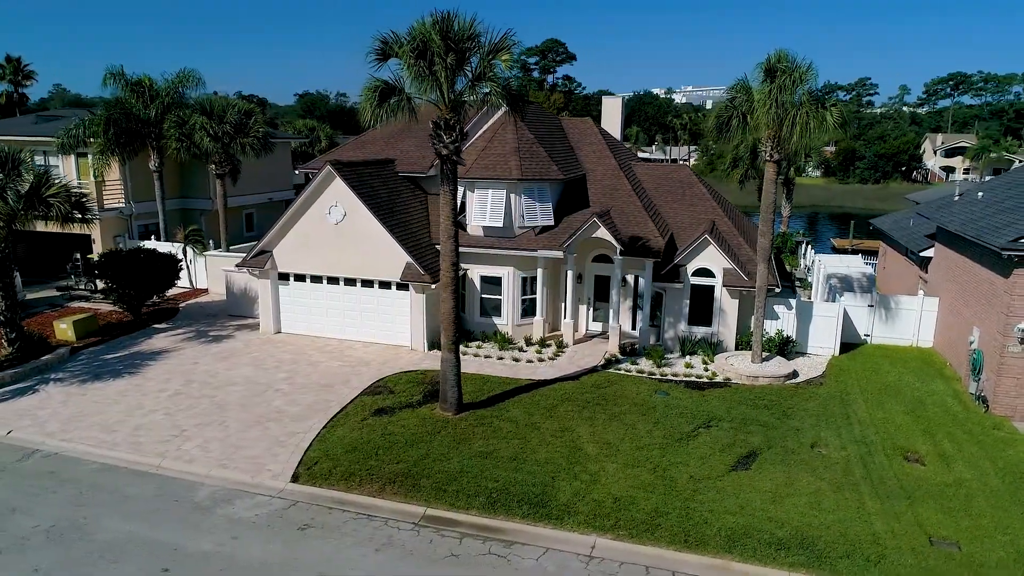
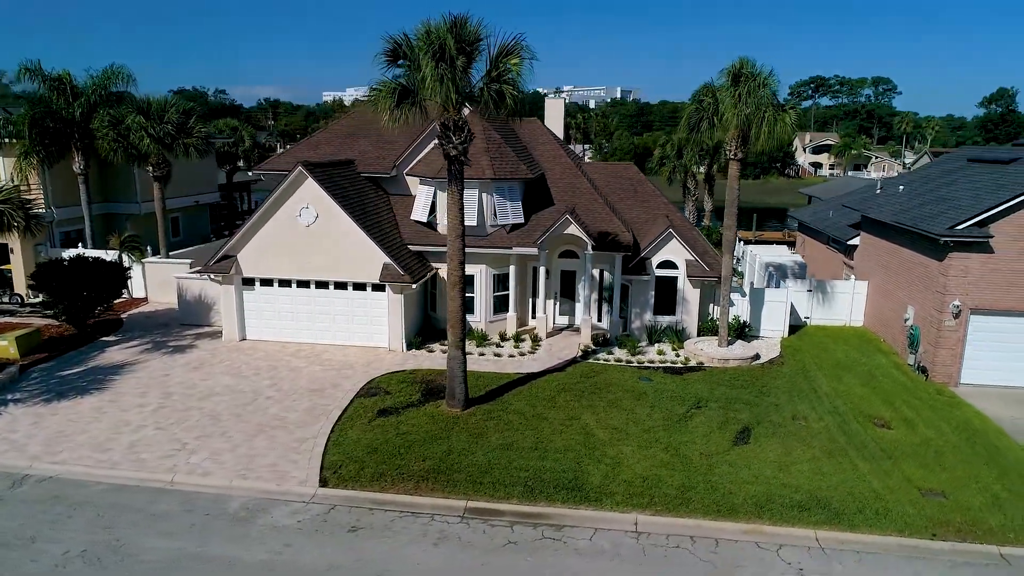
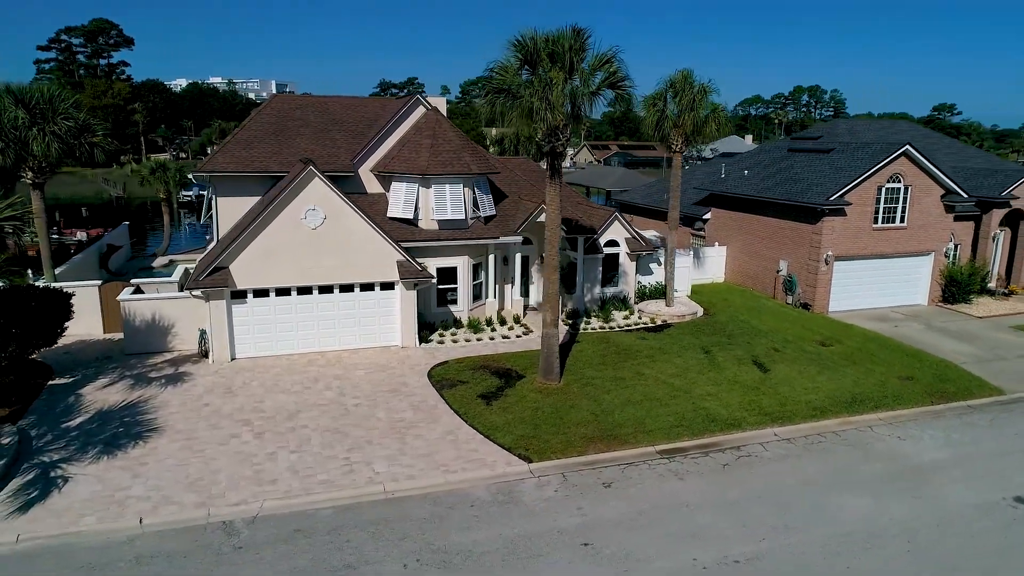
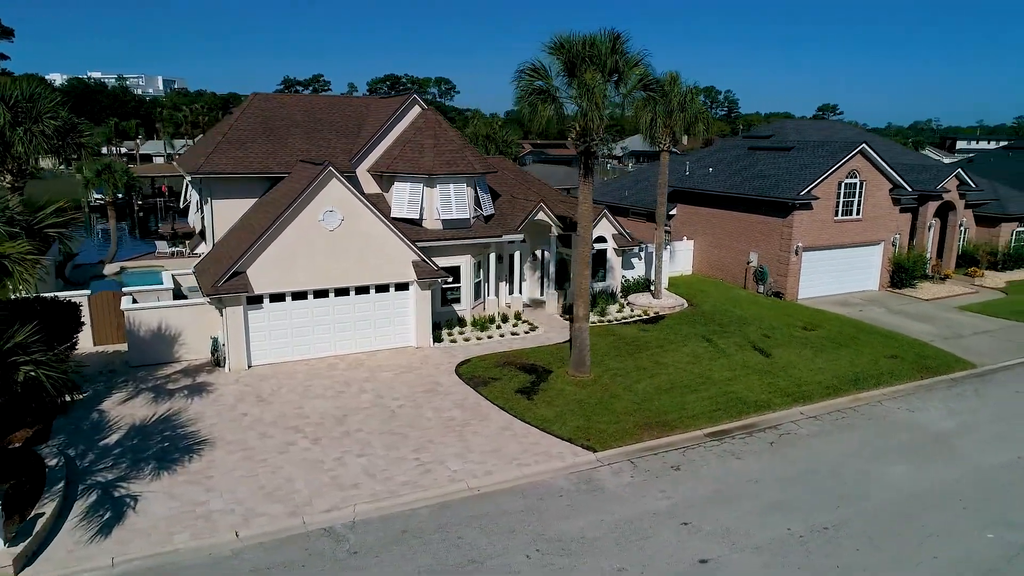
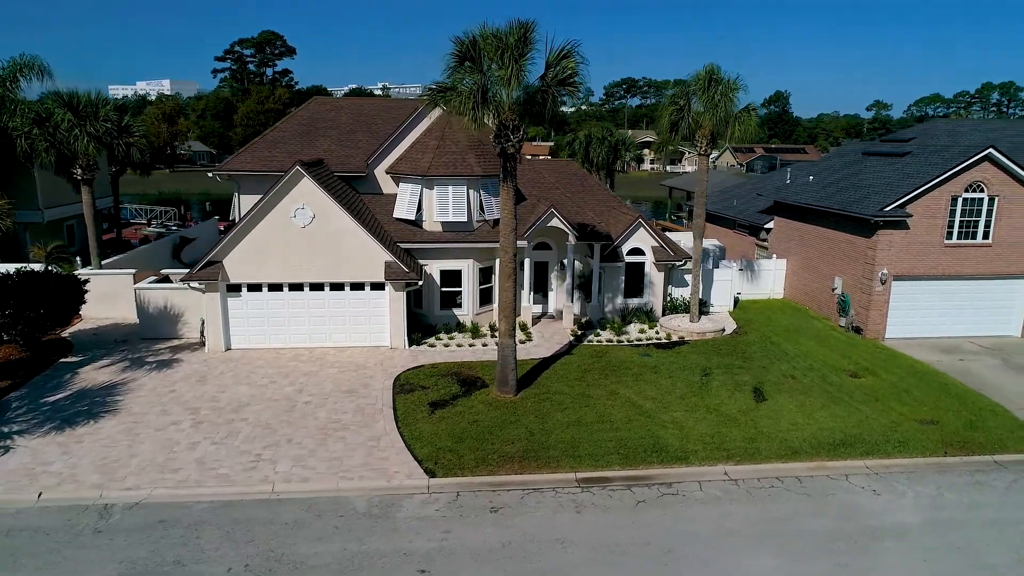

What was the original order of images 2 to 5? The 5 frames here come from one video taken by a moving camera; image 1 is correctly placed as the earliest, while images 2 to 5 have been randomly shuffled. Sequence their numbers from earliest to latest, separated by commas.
2, 5, 3, 4
